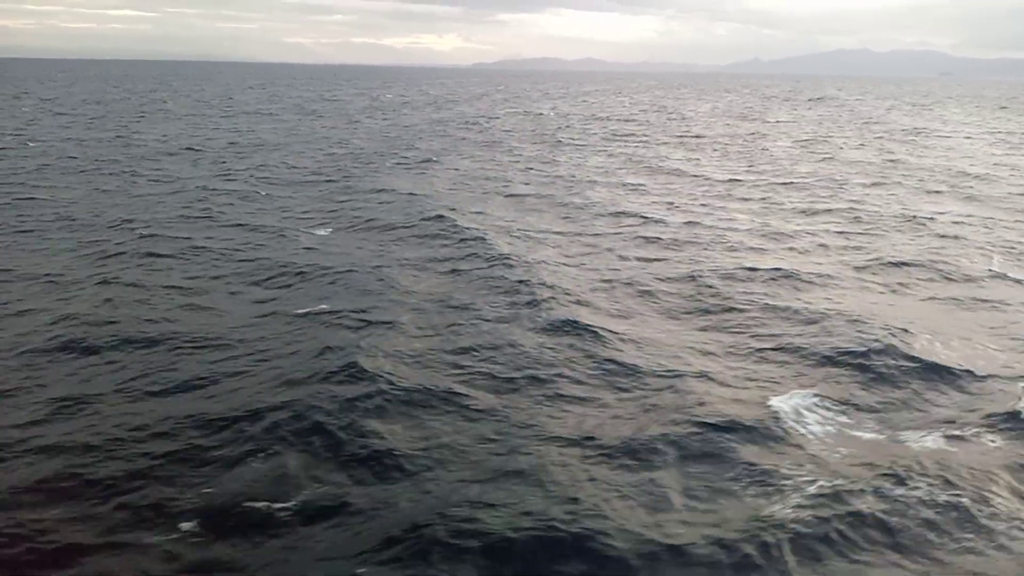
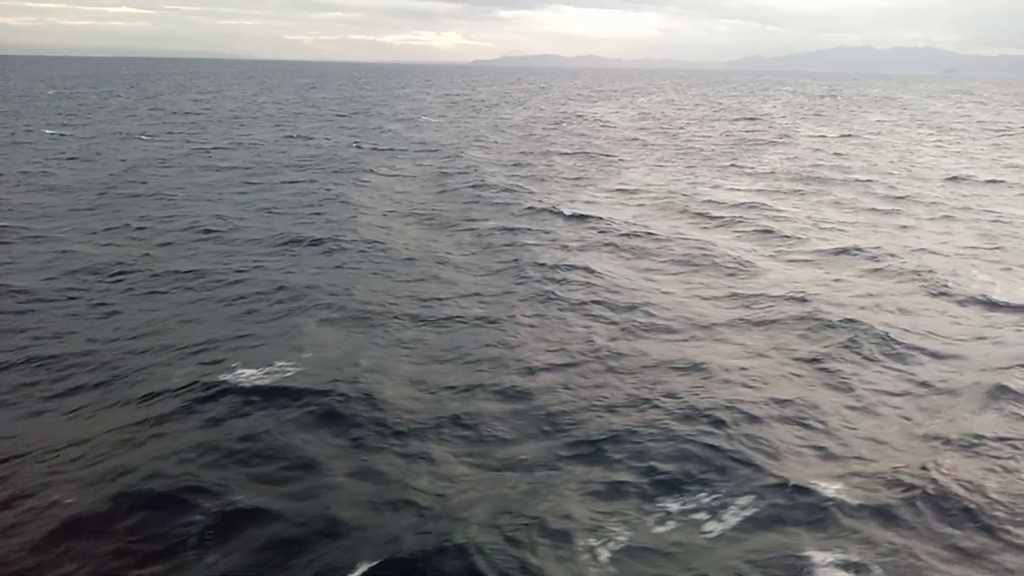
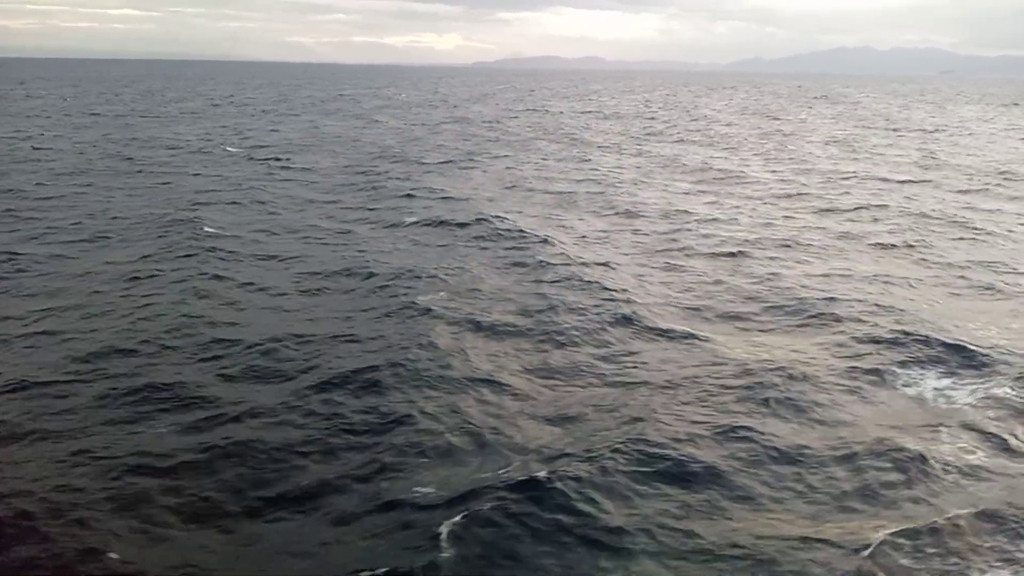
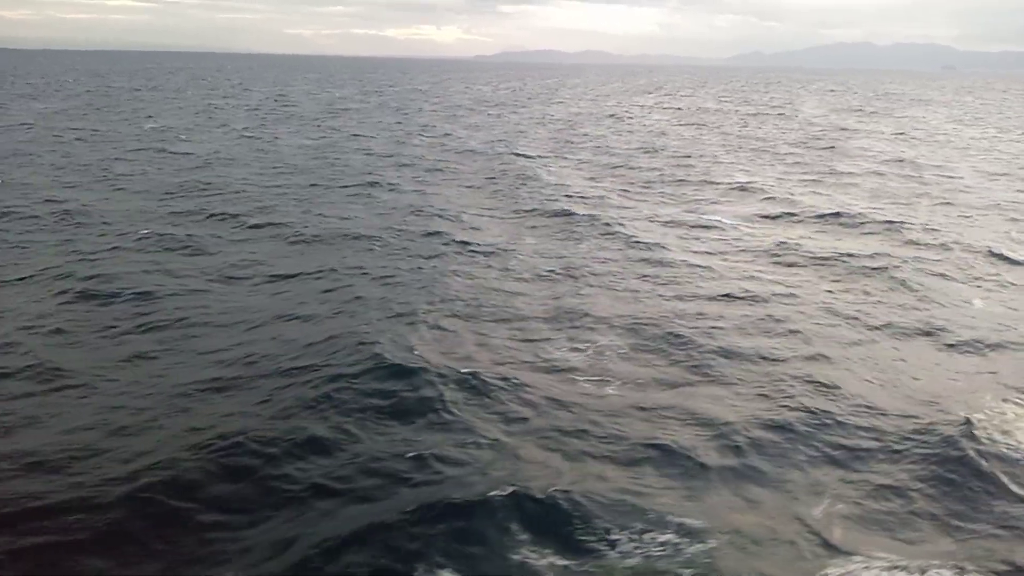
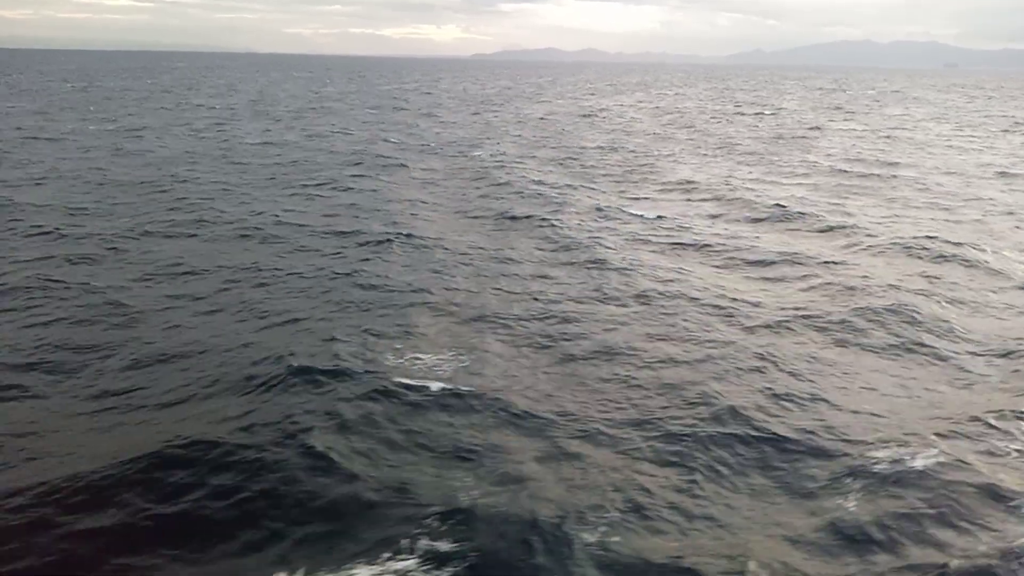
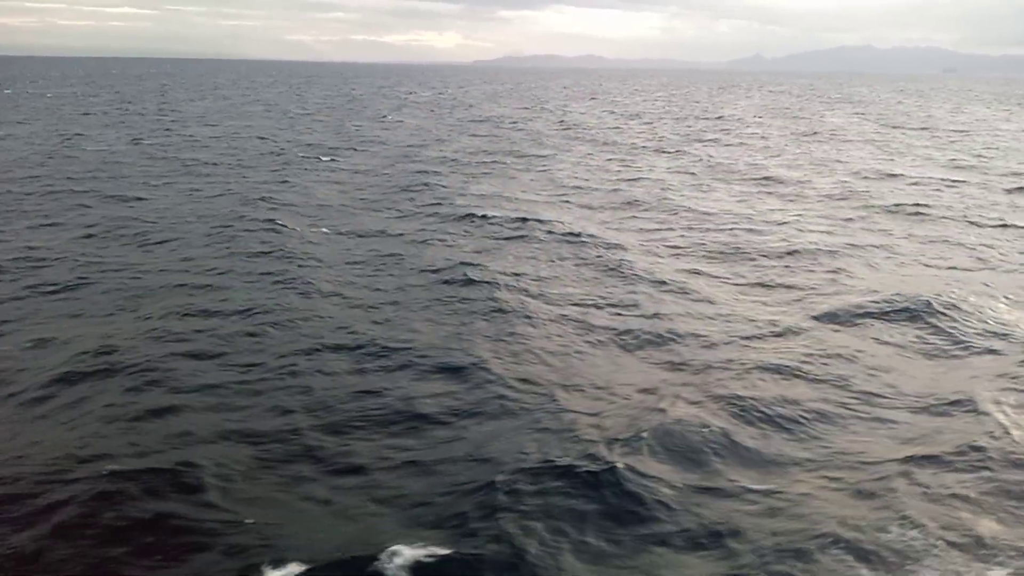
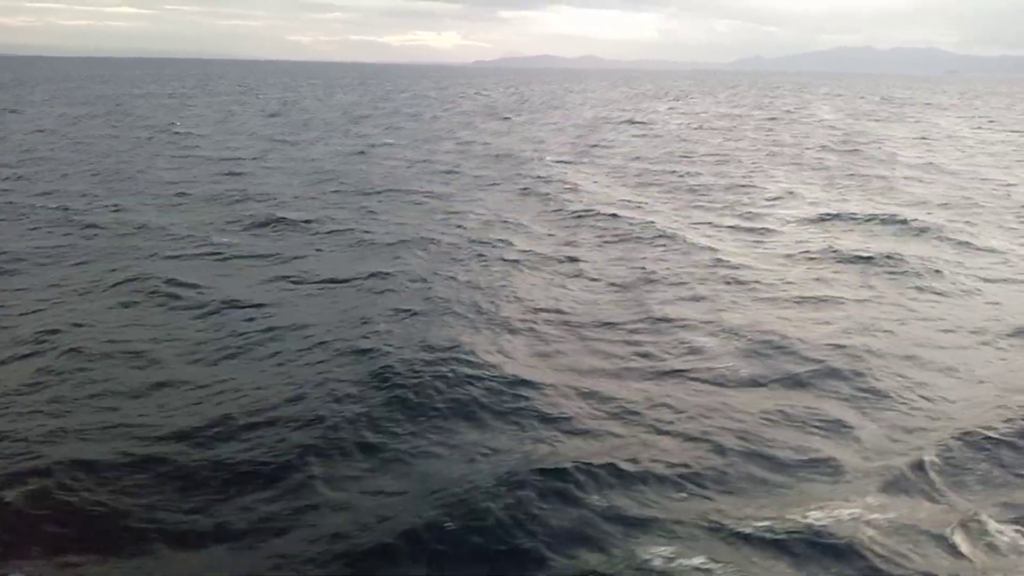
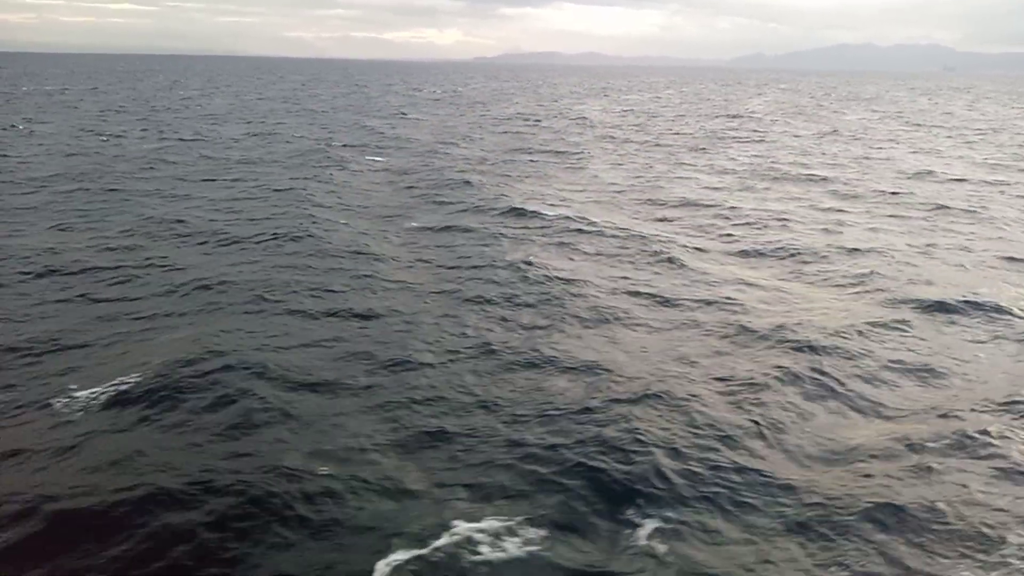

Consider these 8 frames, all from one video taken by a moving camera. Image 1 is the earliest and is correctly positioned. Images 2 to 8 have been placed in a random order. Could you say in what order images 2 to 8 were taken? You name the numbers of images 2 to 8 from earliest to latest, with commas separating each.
3, 6, 8, 2, 5, 4, 7
